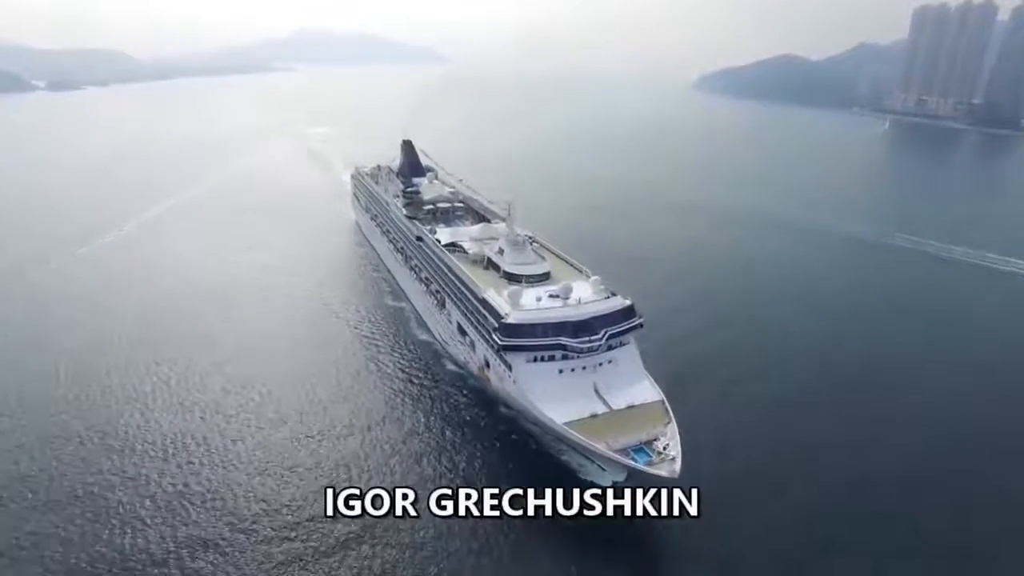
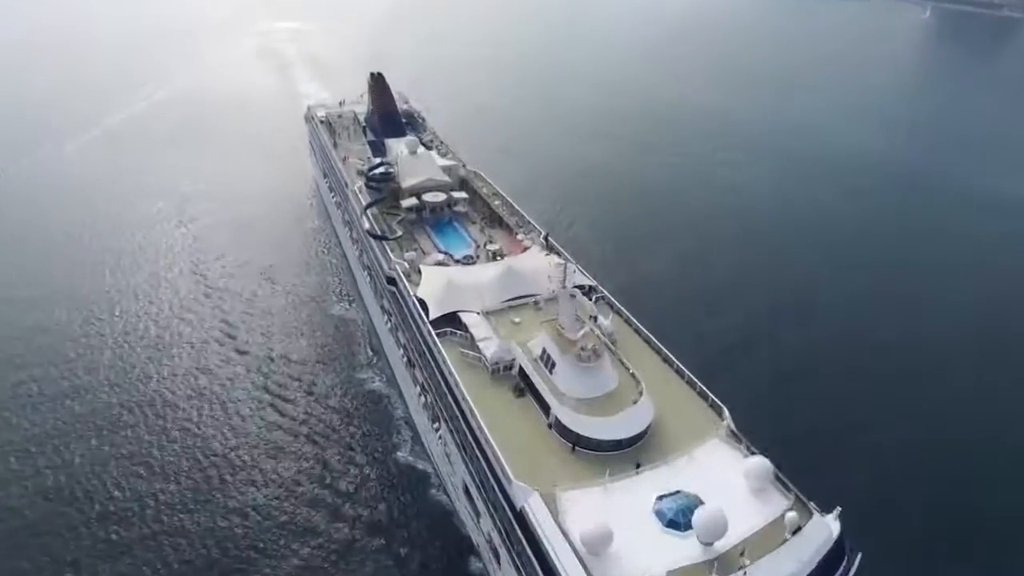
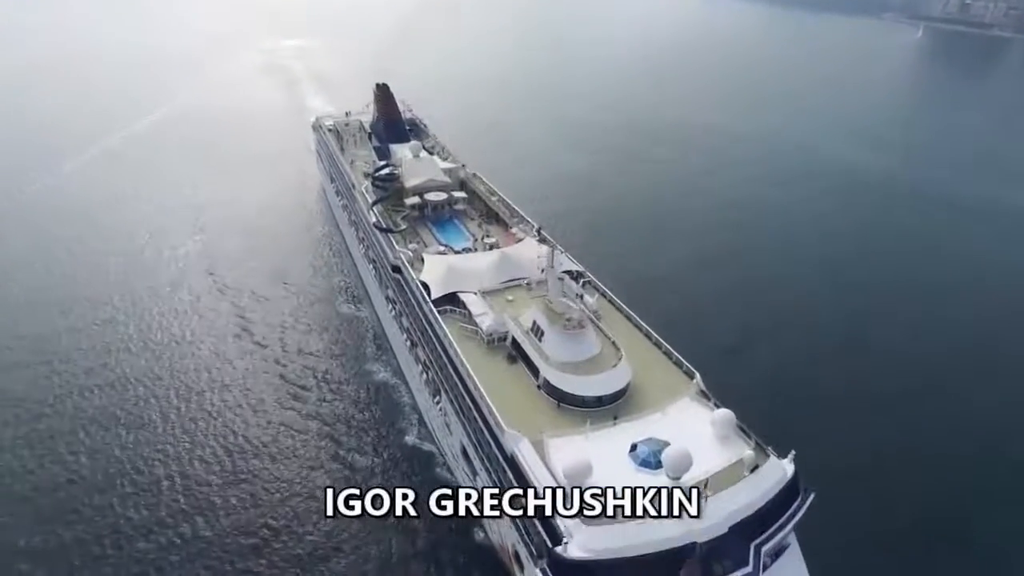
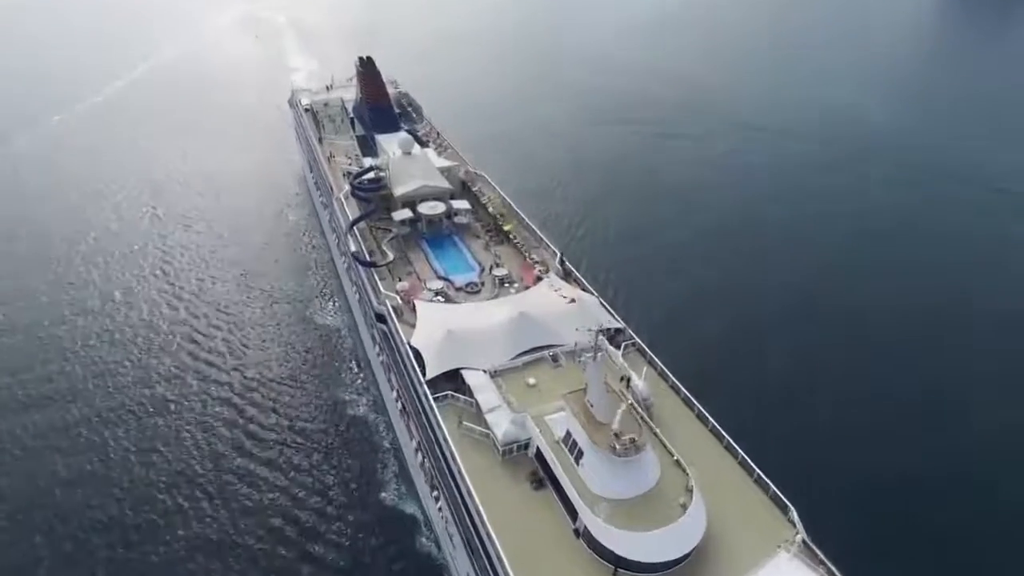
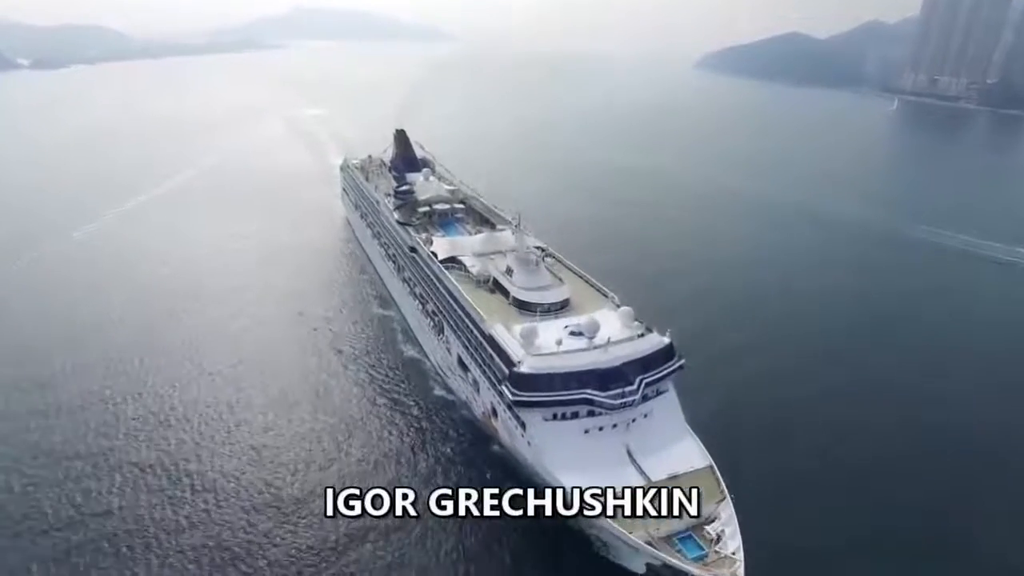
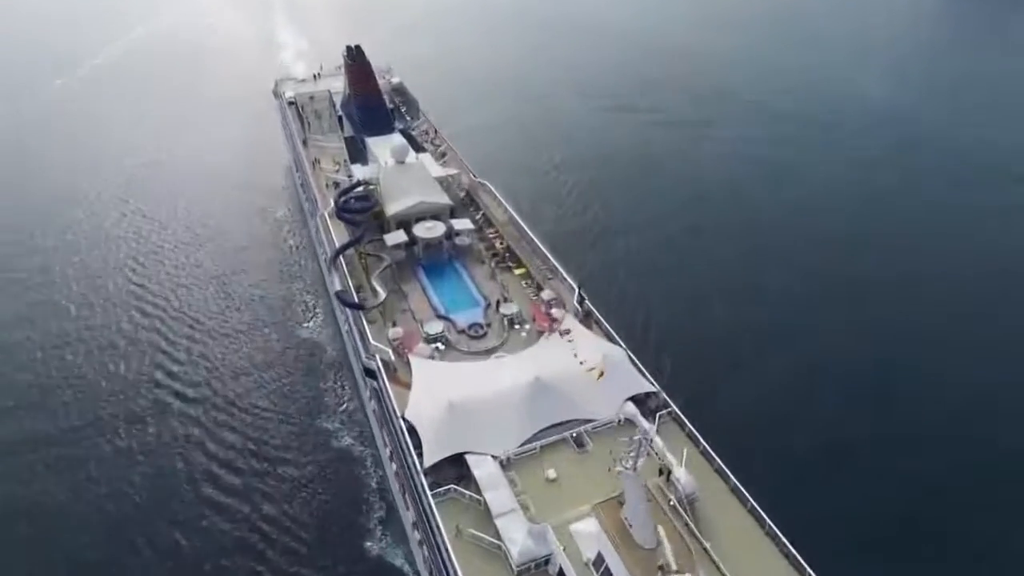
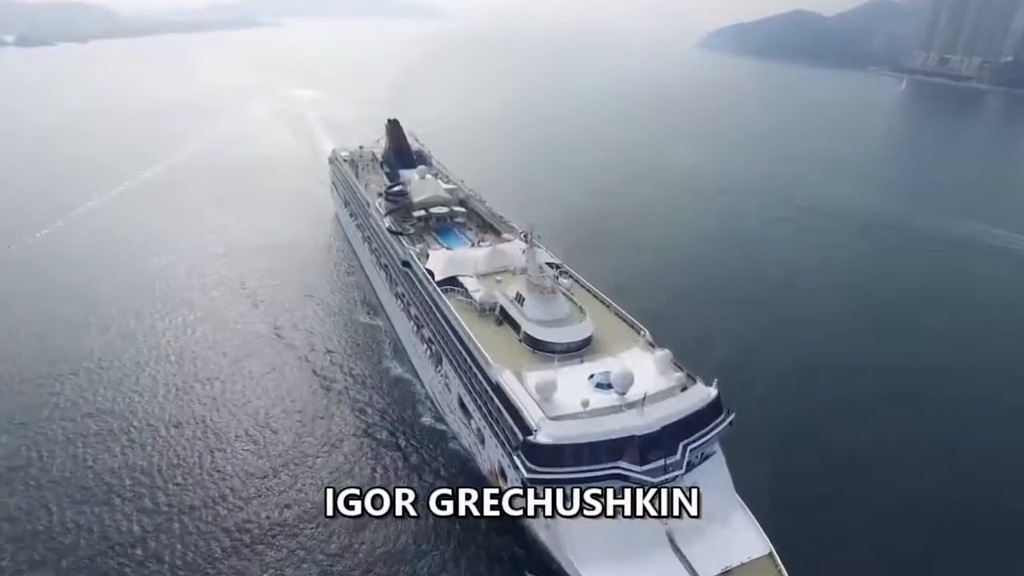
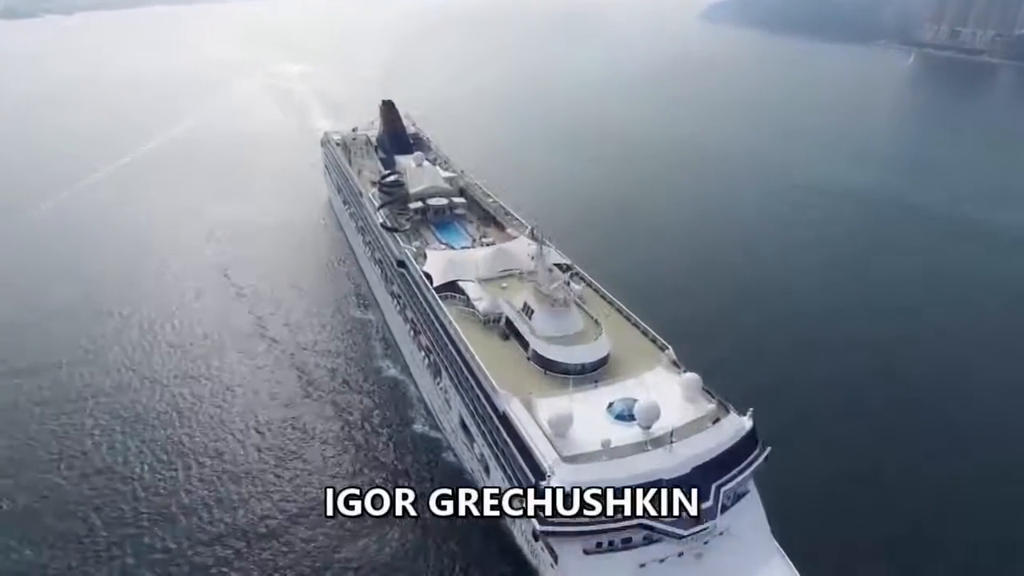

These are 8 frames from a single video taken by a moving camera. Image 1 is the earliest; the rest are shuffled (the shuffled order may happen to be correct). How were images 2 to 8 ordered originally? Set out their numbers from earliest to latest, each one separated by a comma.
5, 7, 8, 3, 2, 4, 6
